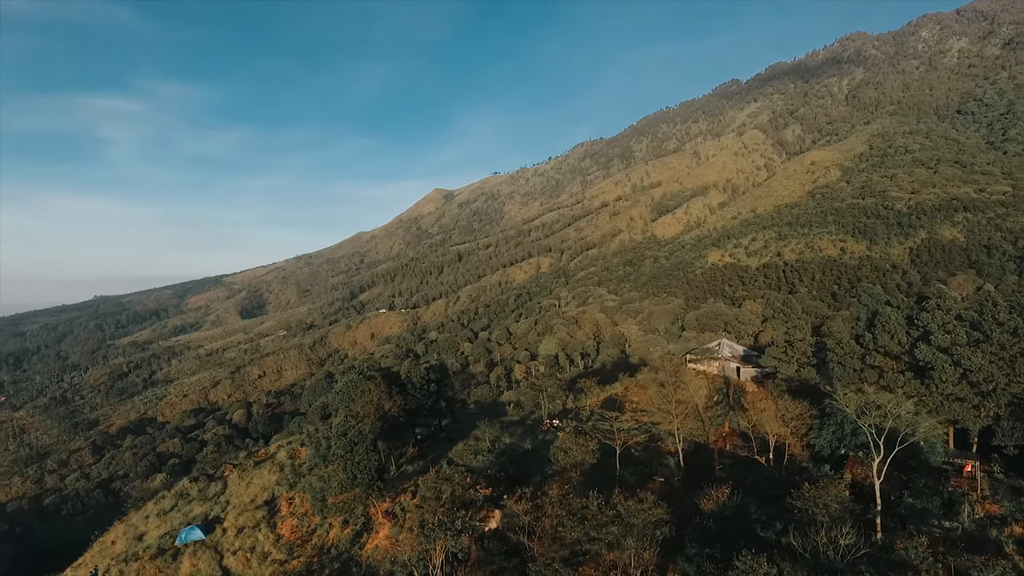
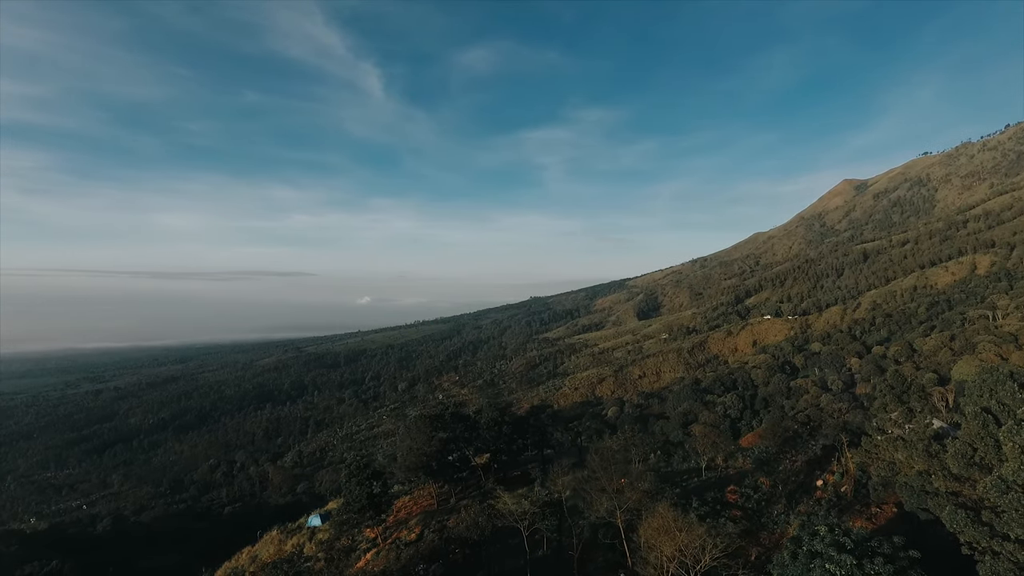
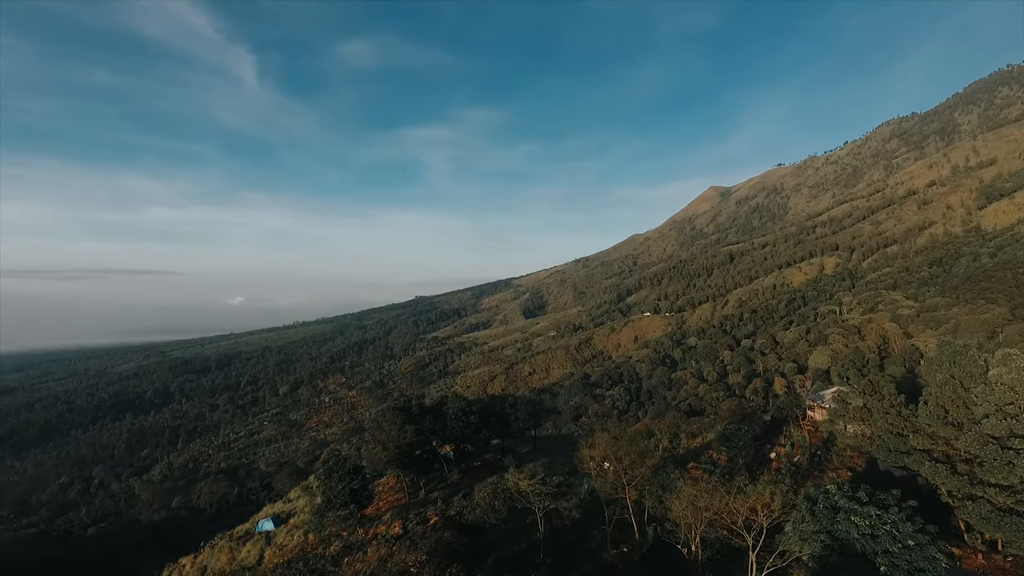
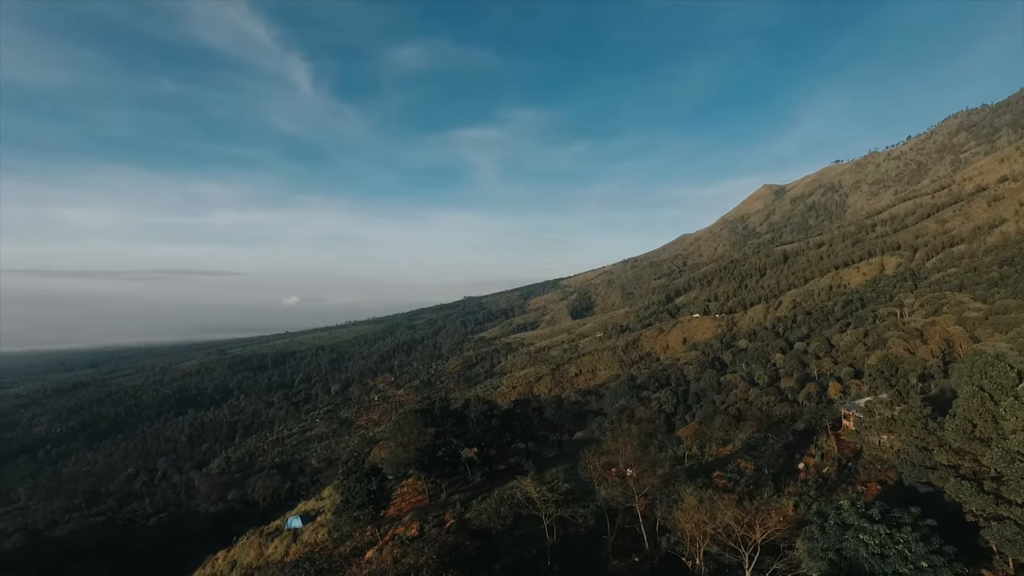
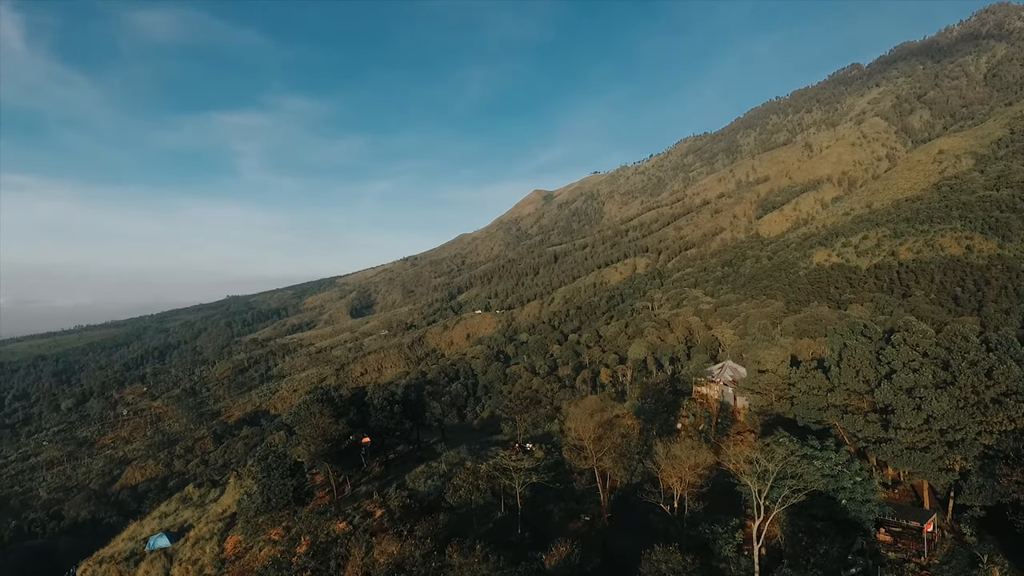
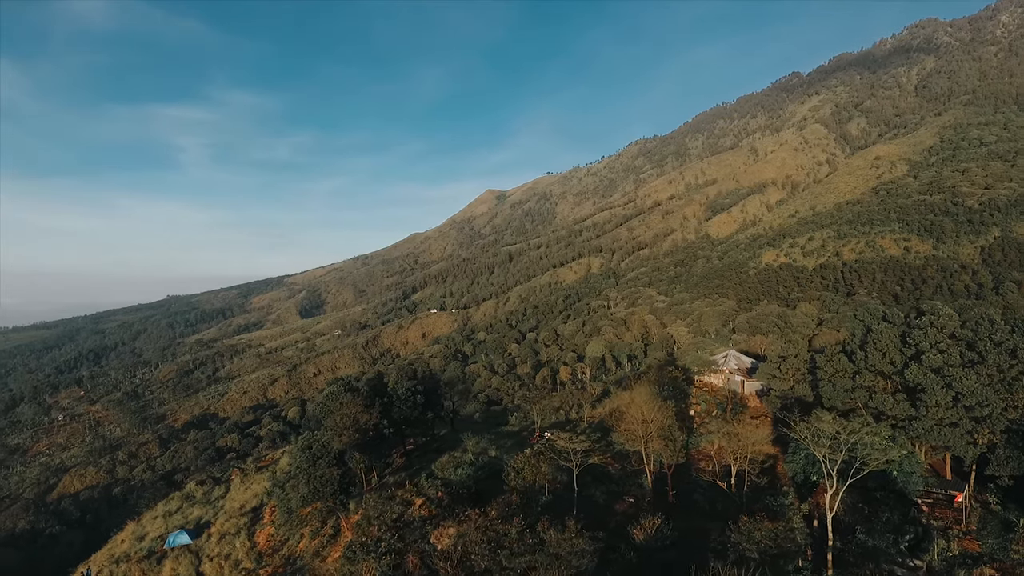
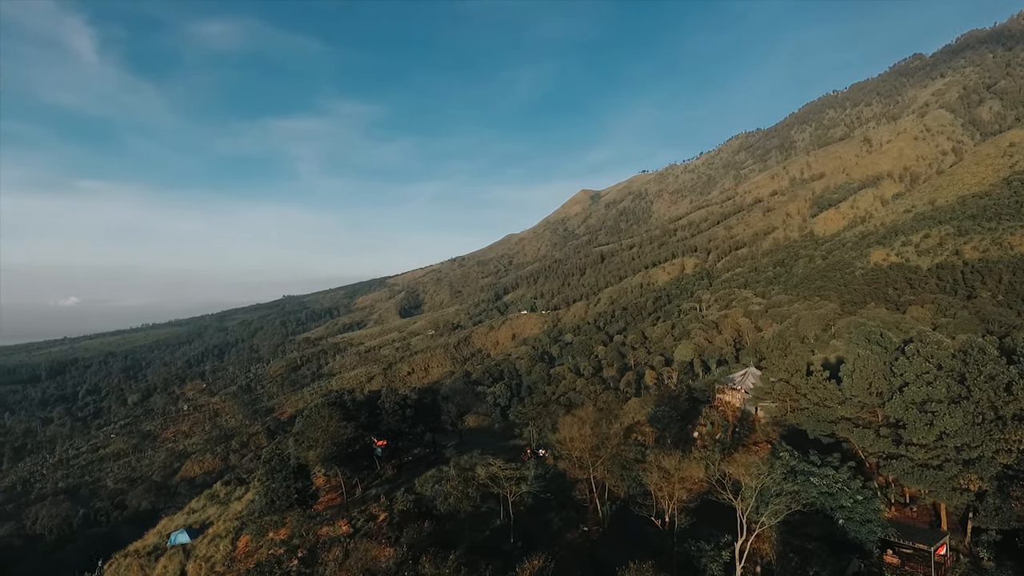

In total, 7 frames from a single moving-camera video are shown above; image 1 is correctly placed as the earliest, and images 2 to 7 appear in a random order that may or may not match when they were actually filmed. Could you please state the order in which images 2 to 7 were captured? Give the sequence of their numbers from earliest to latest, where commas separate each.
6, 5, 7, 3, 4, 2
